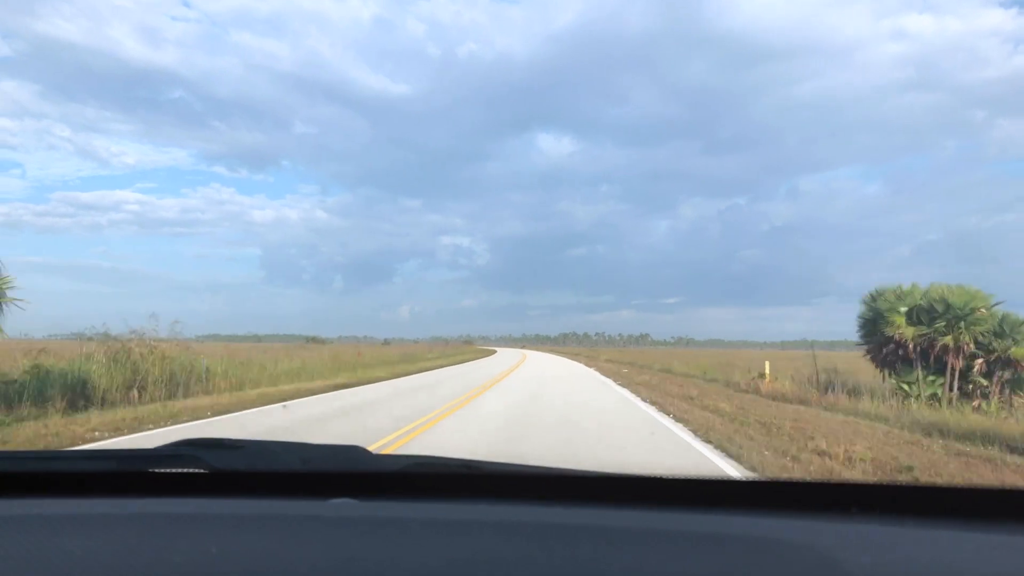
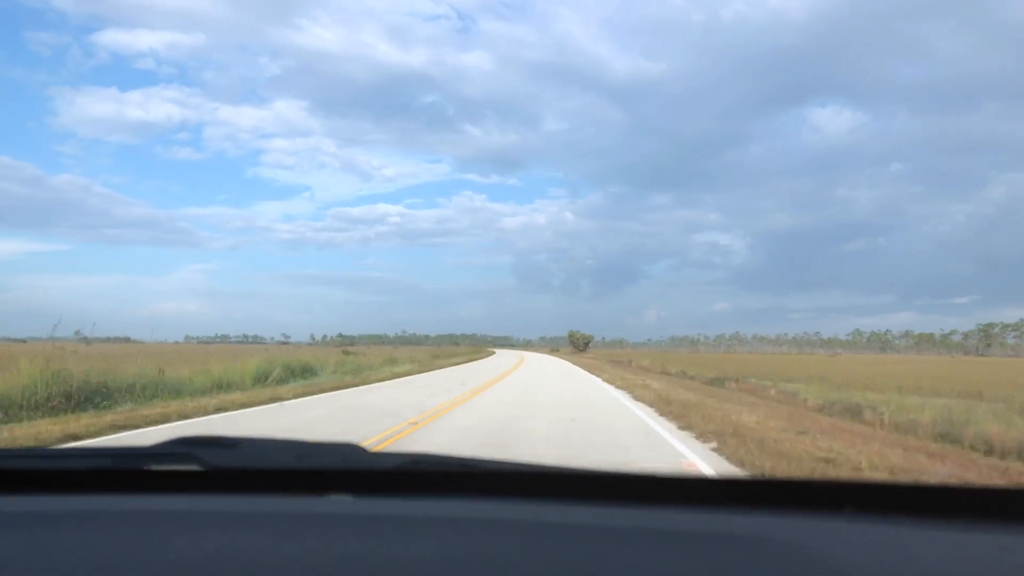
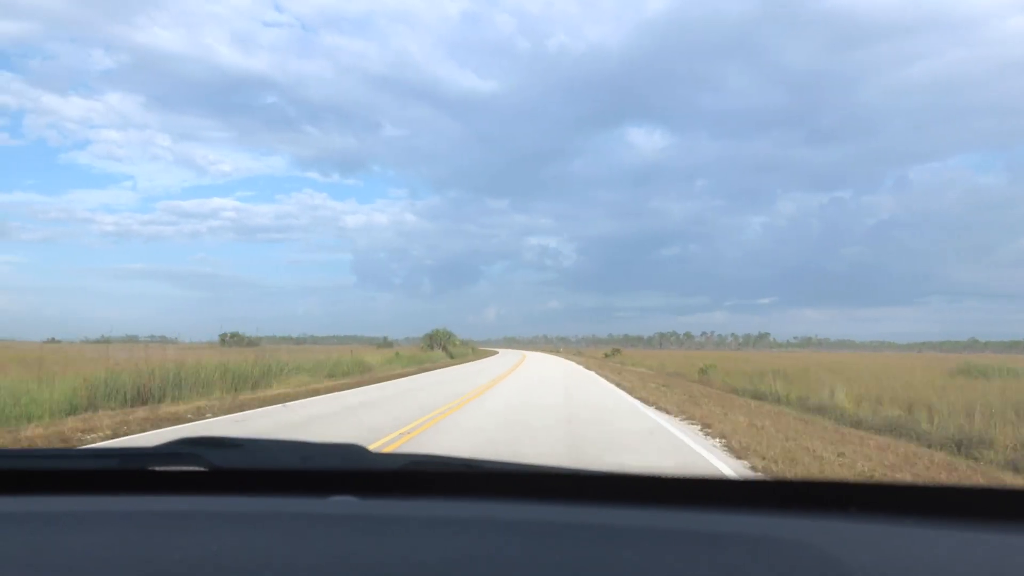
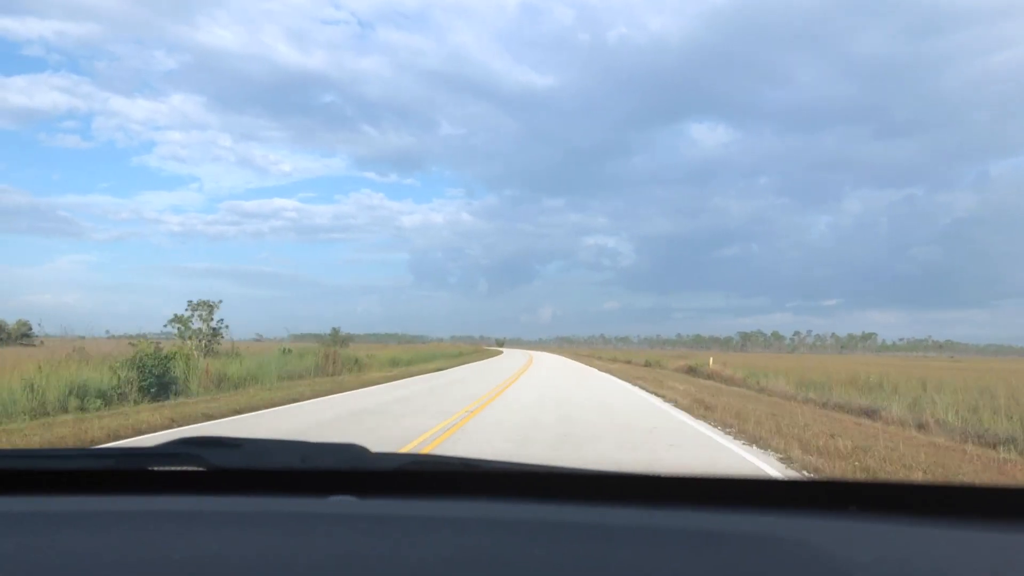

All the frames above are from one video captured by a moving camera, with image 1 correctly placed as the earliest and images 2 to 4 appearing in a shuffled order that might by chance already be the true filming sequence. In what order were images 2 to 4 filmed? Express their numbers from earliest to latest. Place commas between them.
3, 4, 2
